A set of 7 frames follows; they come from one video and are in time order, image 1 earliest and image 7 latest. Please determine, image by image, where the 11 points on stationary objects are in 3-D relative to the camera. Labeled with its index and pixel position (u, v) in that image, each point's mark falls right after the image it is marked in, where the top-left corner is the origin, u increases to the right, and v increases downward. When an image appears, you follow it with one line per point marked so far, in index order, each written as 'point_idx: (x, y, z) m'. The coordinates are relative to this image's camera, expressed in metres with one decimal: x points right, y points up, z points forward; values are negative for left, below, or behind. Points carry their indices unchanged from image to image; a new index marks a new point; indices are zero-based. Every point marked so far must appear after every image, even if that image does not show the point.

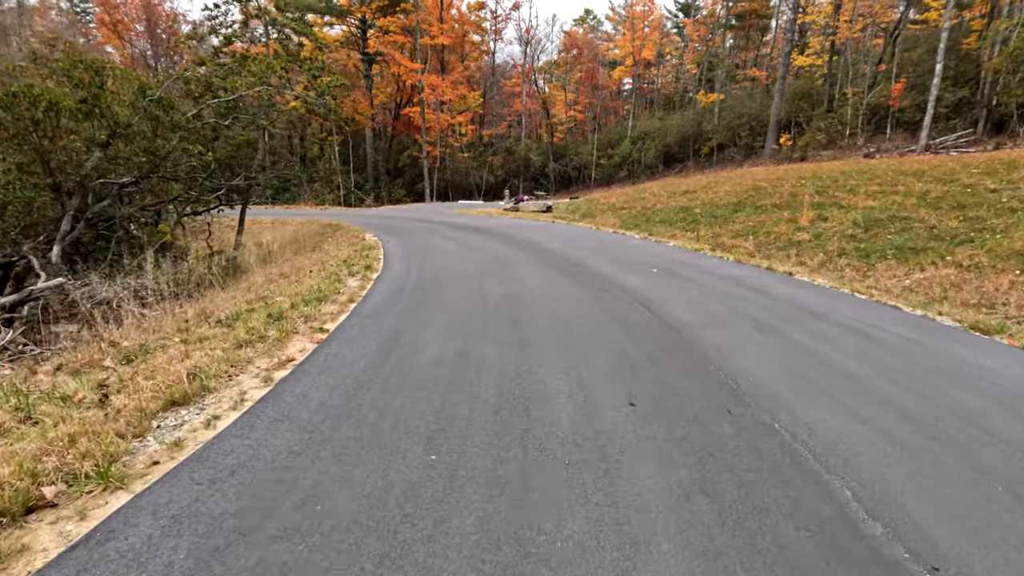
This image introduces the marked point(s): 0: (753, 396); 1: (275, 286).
0: (+1.5, -0.7, +3.3) m
1: (-2.9, 0.0, +6.5) m
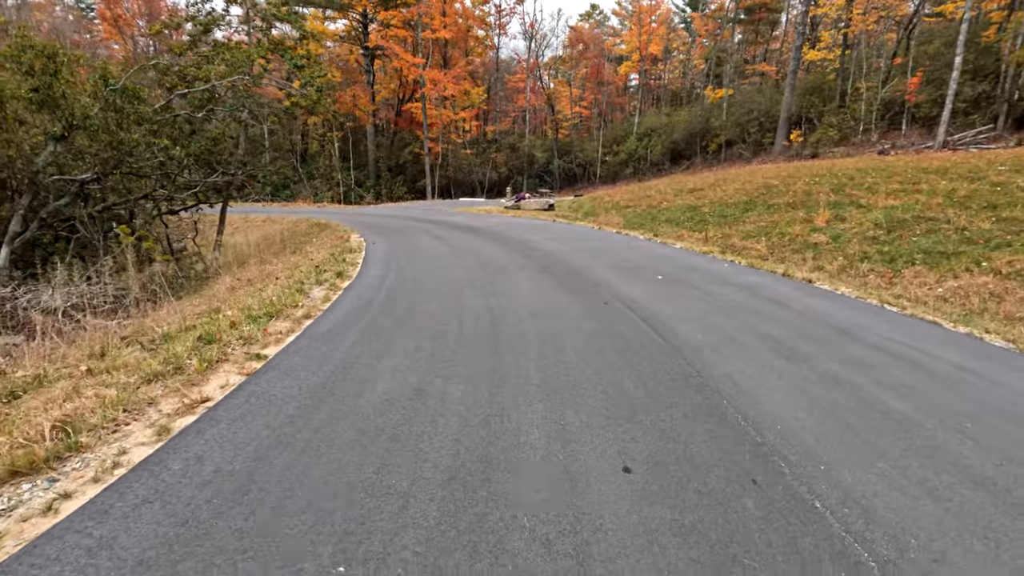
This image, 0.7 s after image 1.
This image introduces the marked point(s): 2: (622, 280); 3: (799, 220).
0: (+1.3, -0.8, +2.6) m
1: (-3.1, -0.1, +5.9) m
2: (+1.4, +0.1, +6.8) m
3: (+6.7, +1.6, +12.5) m
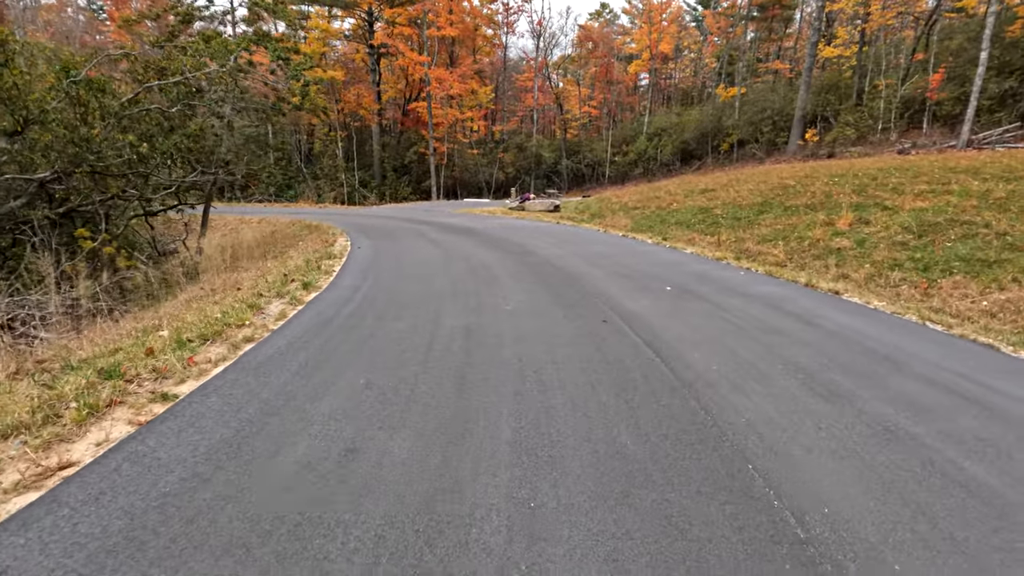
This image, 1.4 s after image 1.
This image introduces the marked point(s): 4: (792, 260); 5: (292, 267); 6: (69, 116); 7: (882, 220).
0: (+1.1, -0.9, +1.8) m
1: (-3.2, -0.2, +5.2) m
2: (+1.3, 0.0, +6.1) m
3: (+6.7, +1.4, +11.6) m
4: (+5.2, +0.5, +9.8) m
5: (-2.9, +0.3, +6.9) m
6: (-6.2, +2.4, +7.5) m
7: (+7.5, +1.4, +10.7) m
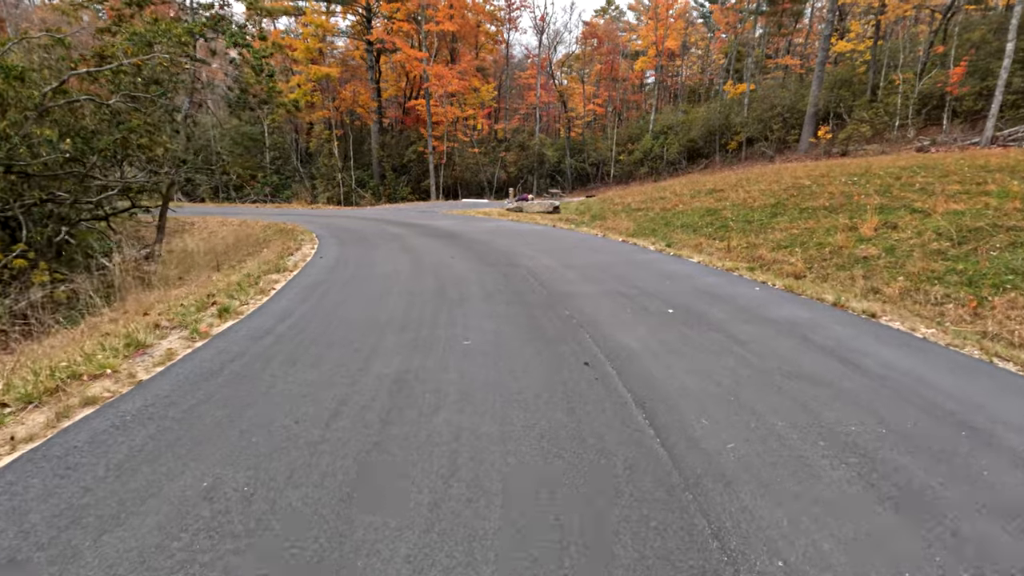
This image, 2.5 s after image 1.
0: (+0.8, -1.2, +0.8) m
1: (-3.5, -0.4, +4.2) m
2: (+1.0, -0.3, +5.0) m
3: (+6.5, +1.2, +10.5) m
4: (+4.9, +0.3, +8.7) m
5: (-3.2, +0.1, +5.9) m
6: (-6.5, +2.2, +6.5) m
7: (+7.2, +1.2, +9.6) m
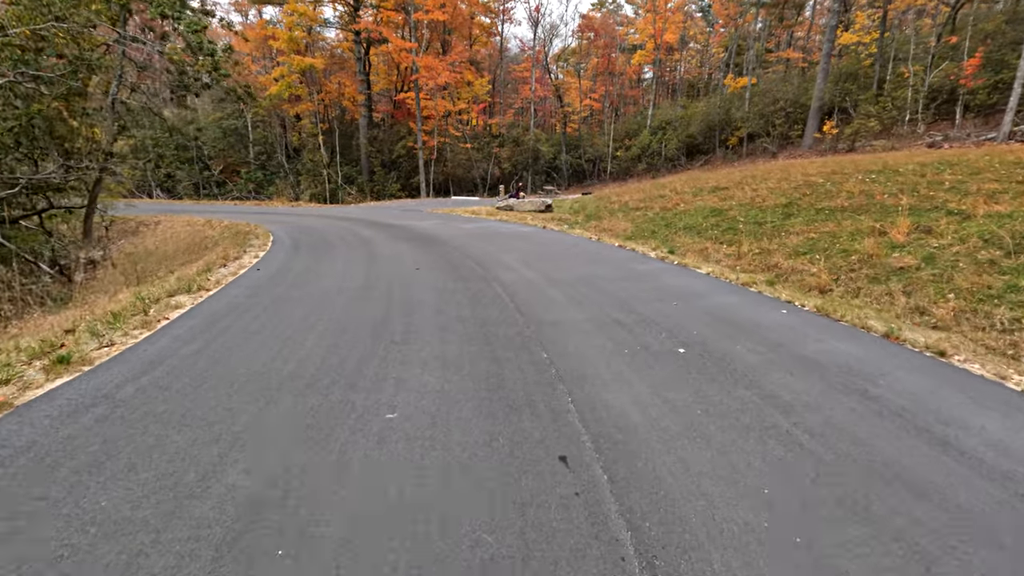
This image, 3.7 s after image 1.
0: (+0.5, -1.5, -0.5) m
1: (-3.8, -0.7, +2.9) m
2: (+0.7, -0.5, +3.7) m
3: (+6.2, +1.0, +9.3) m
4: (+4.6, +0.1, +7.5) m
5: (-3.5, -0.2, +4.6) m
6: (-6.8, +2.0, +5.2) m
7: (+6.9, +0.9, +8.4) m
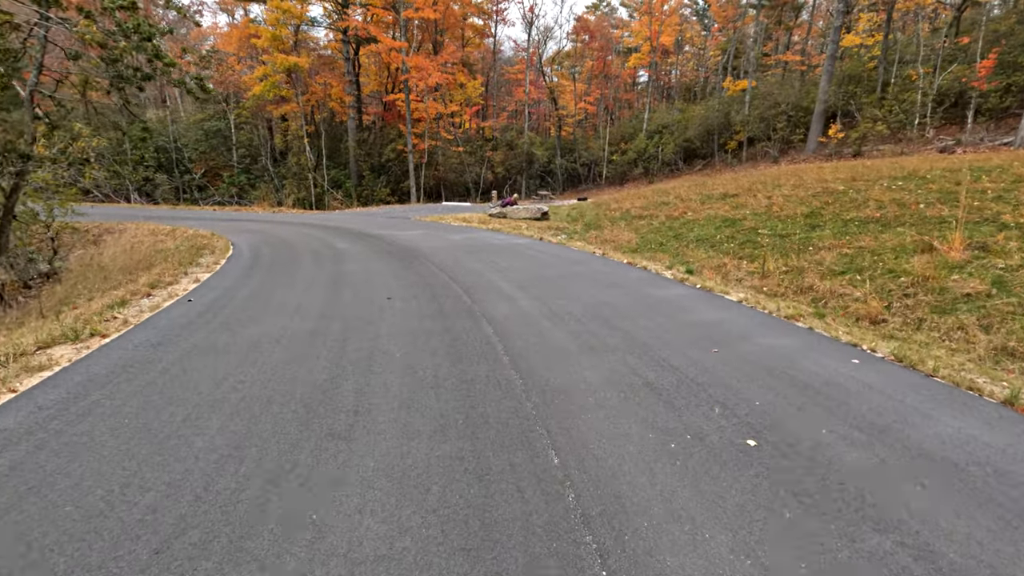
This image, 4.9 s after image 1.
0: (+0.5, -1.8, -1.8) m
1: (-3.8, -1.0, +1.6) m
2: (+0.7, -0.8, +2.5) m
3: (+6.1, +0.6, +8.1) m
4: (+4.6, -0.3, +6.3) m
5: (-3.5, -0.5, +3.3) m
6: (-6.9, +1.6, +3.8) m
7: (+6.8, +0.6, +7.2) m
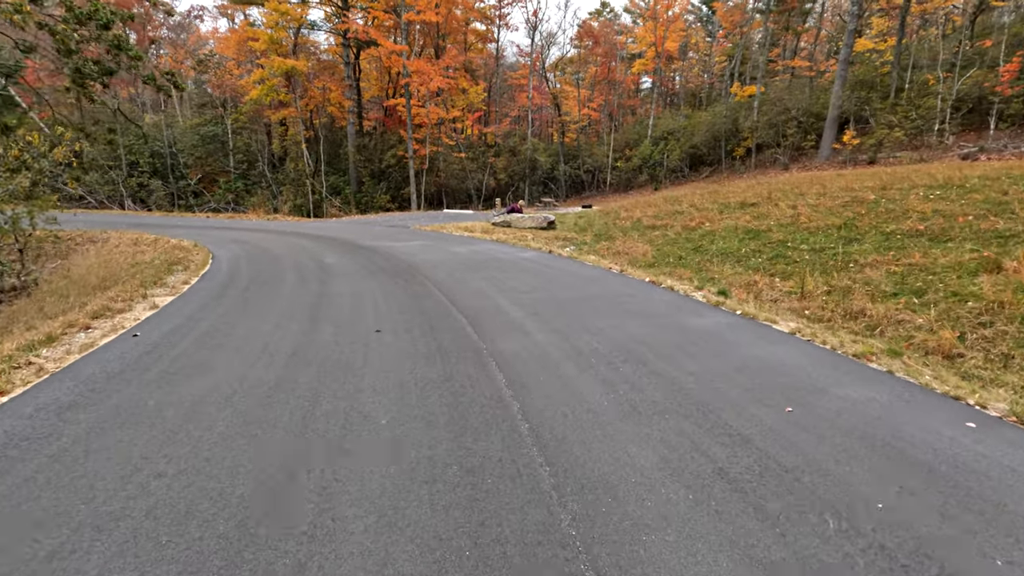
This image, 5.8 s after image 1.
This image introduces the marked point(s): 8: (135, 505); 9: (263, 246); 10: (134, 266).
0: (+0.6, -2.0, -2.7) m
1: (-3.7, -1.2, +0.6) m
2: (+0.8, -1.1, +1.5) m
3: (+6.2, +0.3, +7.1) m
4: (+4.7, -0.6, +5.3) m
5: (-3.4, -0.8, +2.4) m
6: (-6.7, +1.4, +2.9) m
7: (+7.0, +0.2, +6.2) m
8: (-1.5, -0.9, +2.2) m
9: (-4.9, +0.8, +10.4) m
10: (-6.5, +0.4, +9.0) m
